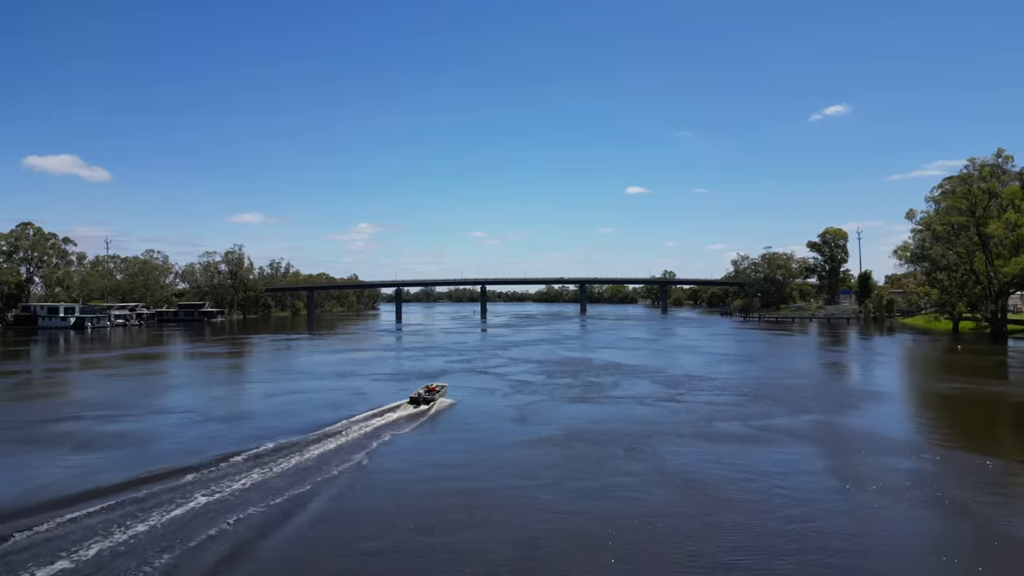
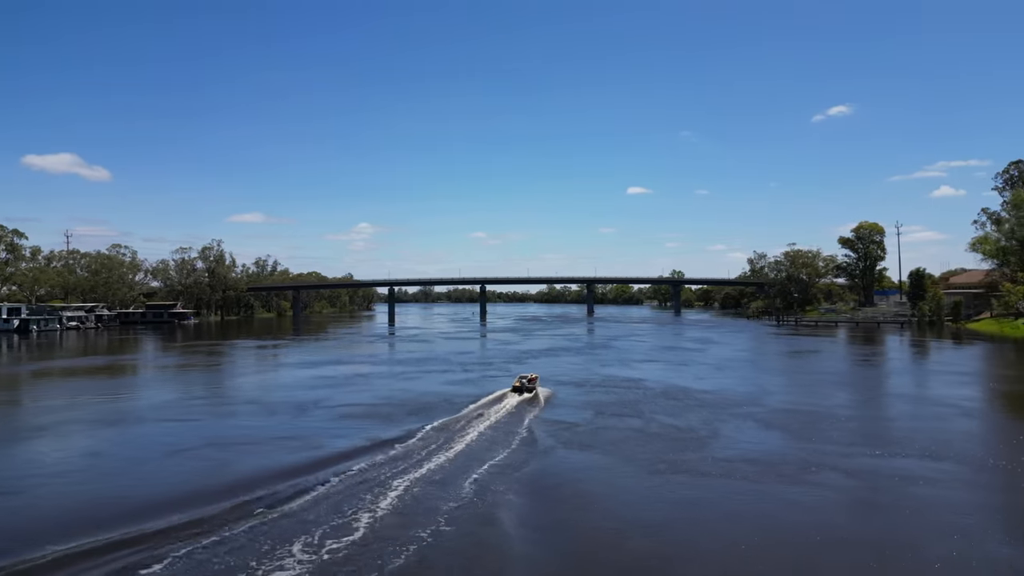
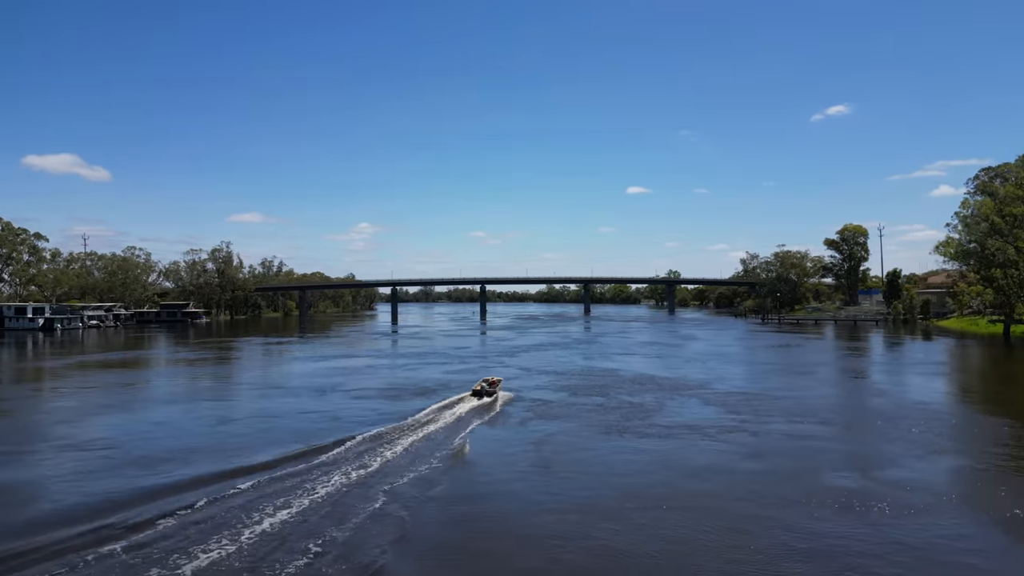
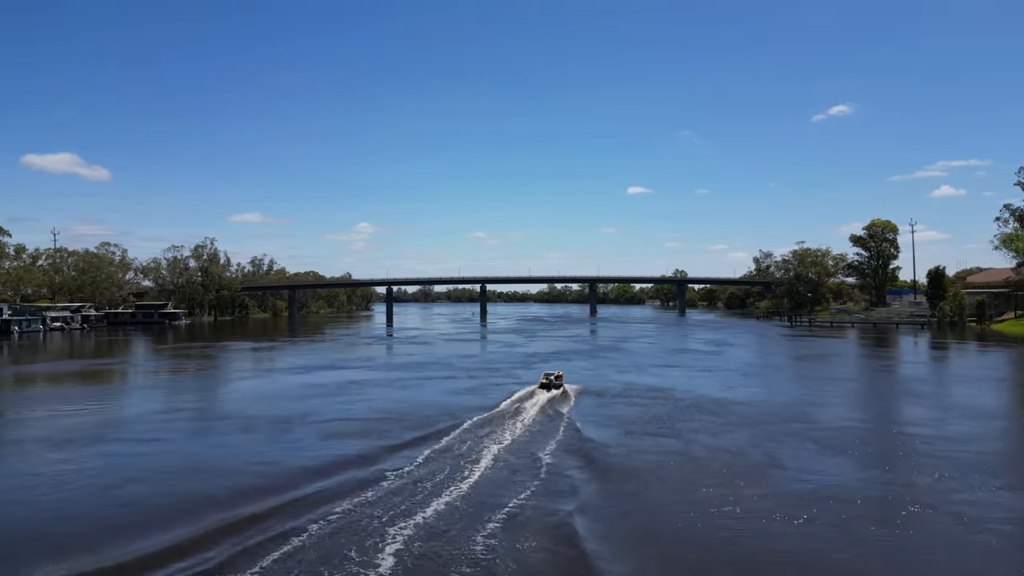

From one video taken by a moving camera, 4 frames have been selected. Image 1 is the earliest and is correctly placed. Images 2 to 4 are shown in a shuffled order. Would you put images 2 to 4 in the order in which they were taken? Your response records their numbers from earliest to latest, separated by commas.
3, 2, 4
